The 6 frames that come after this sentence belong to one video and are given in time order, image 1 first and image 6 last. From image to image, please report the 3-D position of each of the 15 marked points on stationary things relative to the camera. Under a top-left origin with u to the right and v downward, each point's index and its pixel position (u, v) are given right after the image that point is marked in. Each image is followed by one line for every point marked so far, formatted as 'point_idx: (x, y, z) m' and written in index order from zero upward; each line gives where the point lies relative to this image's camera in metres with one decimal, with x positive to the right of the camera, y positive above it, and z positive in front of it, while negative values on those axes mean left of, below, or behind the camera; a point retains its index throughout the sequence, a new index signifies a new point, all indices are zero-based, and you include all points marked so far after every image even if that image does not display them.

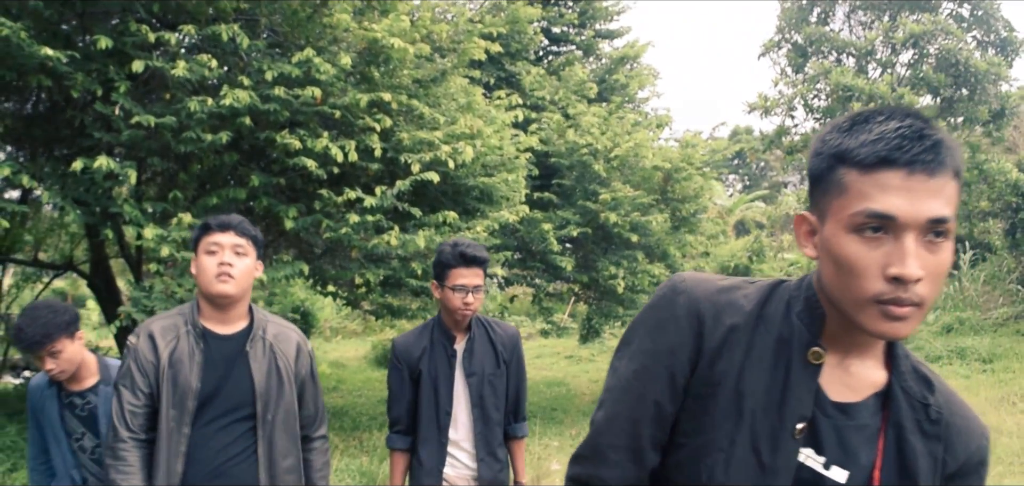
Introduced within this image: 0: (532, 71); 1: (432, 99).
0: (+0.2, +2.2, +11.8) m
1: (-0.7, +1.3, +7.9) m
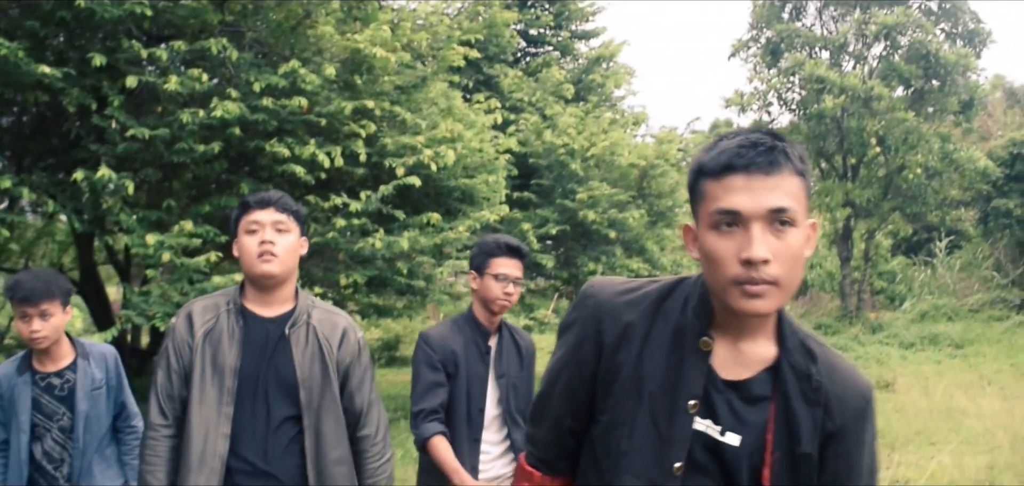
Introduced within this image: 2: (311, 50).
0: (0.0, +2.3, +12.1) m
1: (-0.9, +1.3, +8.2) m
2: (-1.7, +1.6, +7.6) m
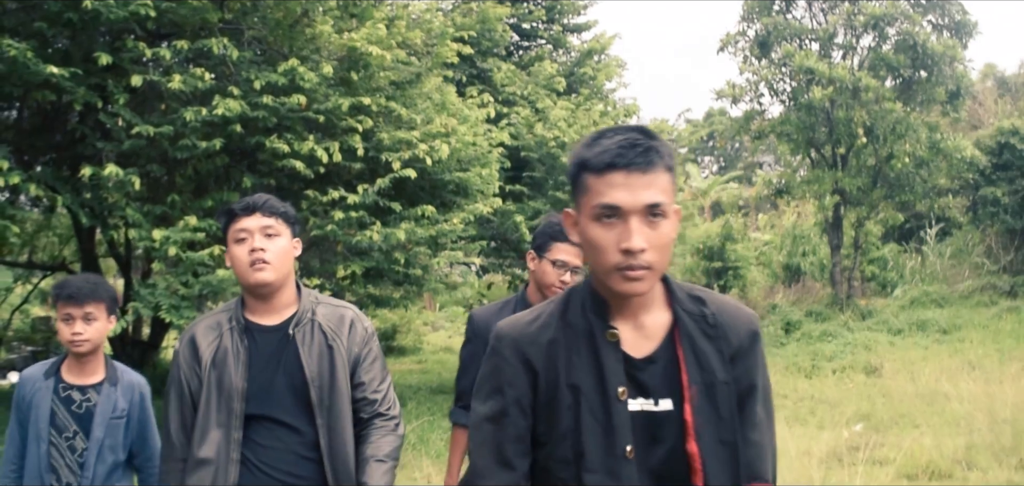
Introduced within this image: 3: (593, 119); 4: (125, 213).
0: (-0.1, +2.4, +12.3) m
1: (-1.0, +1.3, +8.4) m
2: (-1.8, +1.7, +7.9) m
3: (+1.0, +1.6, +11.5) m
4: (-3.1, +0.2, +7.3) m
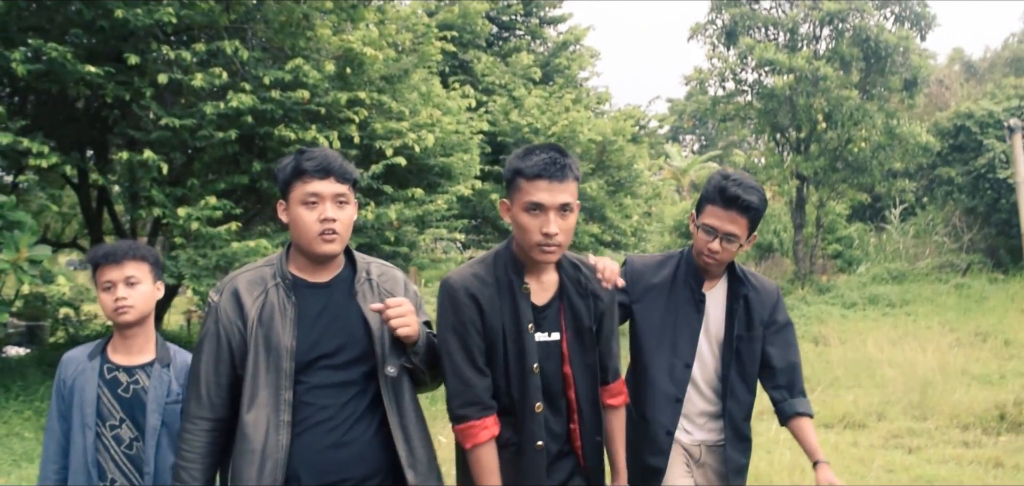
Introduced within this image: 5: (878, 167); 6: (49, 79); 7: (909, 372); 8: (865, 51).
0: (-0.4, +2.7, +13.2) m
1: (-1.2, +1.6, +9.4) m
2: (-2.0, +1.9, +8.8) m
3: (+0.7, +1.9, +12.4) m
4: (-3.3, +0.5, +8.3) m
5: (+6.3, +1.3, +15.3) m
6: (-4.1, +1.5, +8.0) m
7: (+4.0, -1.3, +9.2) m
8: (+5.9, +3.2, +15.0) m
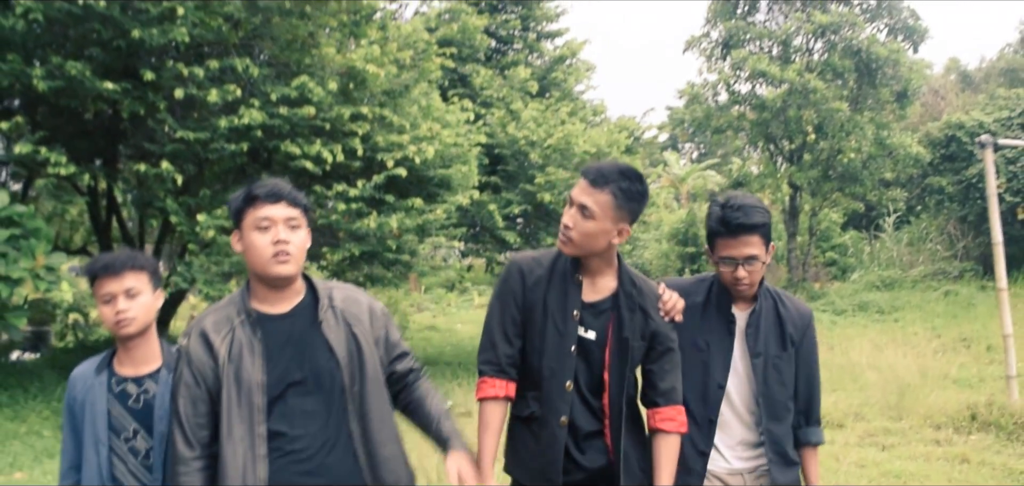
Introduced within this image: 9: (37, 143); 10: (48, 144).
0: (-0.5, +2.6, +13.6) m
1: (-1.2, +1.5, +9.8) m
2: (-2.0, +1.8, +9.2) m
3: (+0.7, +1.8, +12.9) m
4: (-3.4, +0.4, +8.7) m
5: (+6.2, +1.2, +15.7) m
6: (-4.1, +1.4, +8.4) m
7: (+4.0, -1.4, +9.5) m
8: (+5.9, +3.1, +15.4) m
9: (-4.7, +1.0, +8.8) m
10: (-4.7, +1.0, +9.0) m
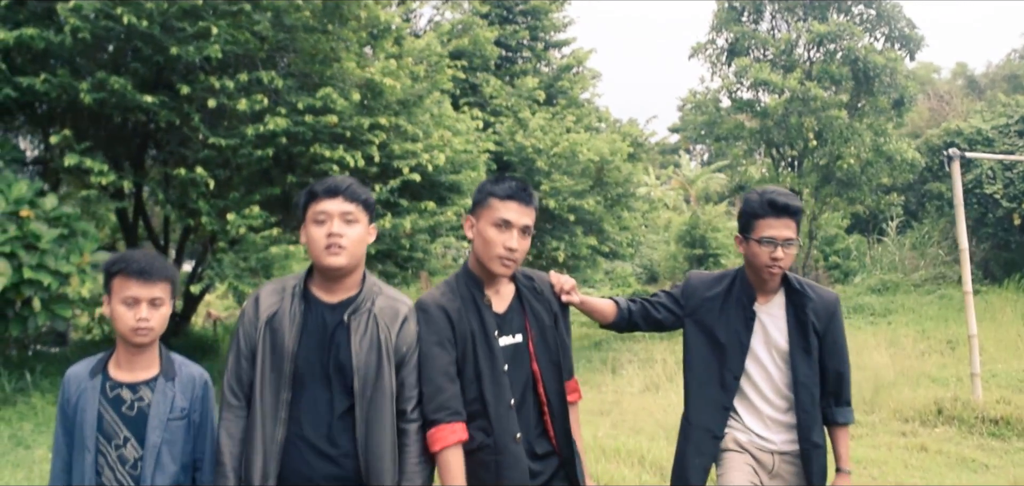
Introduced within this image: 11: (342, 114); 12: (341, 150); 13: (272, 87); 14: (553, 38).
0: (-0.3, +2.6, +14.3) m
1: (-1.2, +1.5, +10.5) m
2: (-2.0, +1.8, +9.9) m
3: (+0.8, +1.7, +13.5) m
4: (-3.3, +0.4, +9.4) m
5: (+6.4, +1.1, +16.3) m
6: (-4.1, +1.4, +9.1) m
7: (+4.0, -1.5, +10.2) m
8: (+6.1, +3.0, +16.0) m
9: (-4.6, +1.0, +9.6) m
10: (-4.6, +1.0, +9.7) m
11: (-1.8, +1.4, +9.6) m
12: (-1.8, +1.0, +9.5) m
13: (-2.6, +1.7, +9.4) m
14: (+0.7, +3.7, +16.1) m
